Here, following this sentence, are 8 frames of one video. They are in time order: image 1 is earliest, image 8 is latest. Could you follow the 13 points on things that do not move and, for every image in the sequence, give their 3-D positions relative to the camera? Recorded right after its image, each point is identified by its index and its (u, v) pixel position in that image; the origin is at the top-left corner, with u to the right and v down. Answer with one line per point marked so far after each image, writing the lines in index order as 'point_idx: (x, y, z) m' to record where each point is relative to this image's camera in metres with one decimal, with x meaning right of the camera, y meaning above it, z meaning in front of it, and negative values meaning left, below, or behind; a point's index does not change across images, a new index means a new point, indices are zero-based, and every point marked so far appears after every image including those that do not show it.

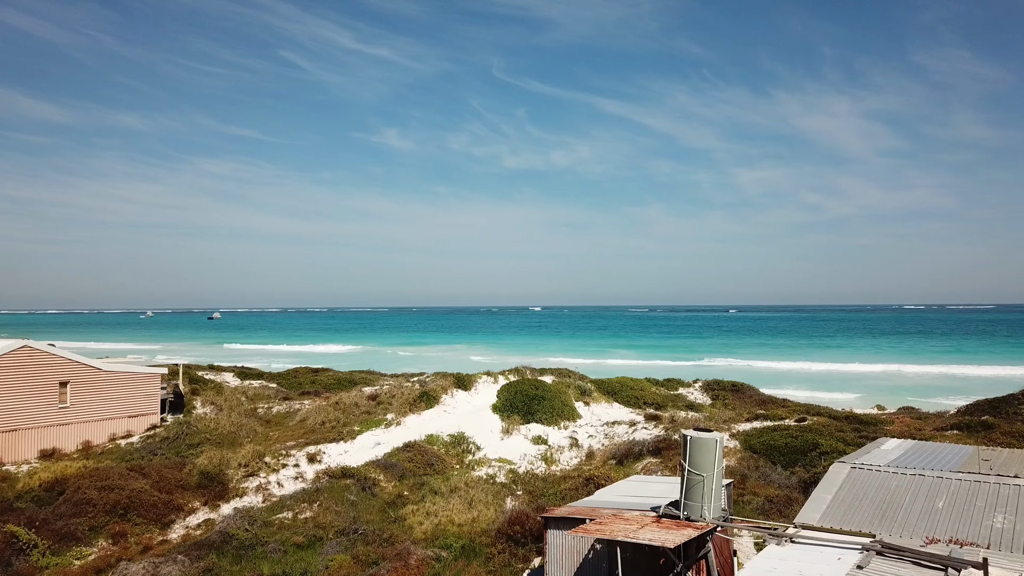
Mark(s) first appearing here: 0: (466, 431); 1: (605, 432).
0: (-1.0, -3.2, +18.2) m
1: (+2.1, -3.3, +18.7) m
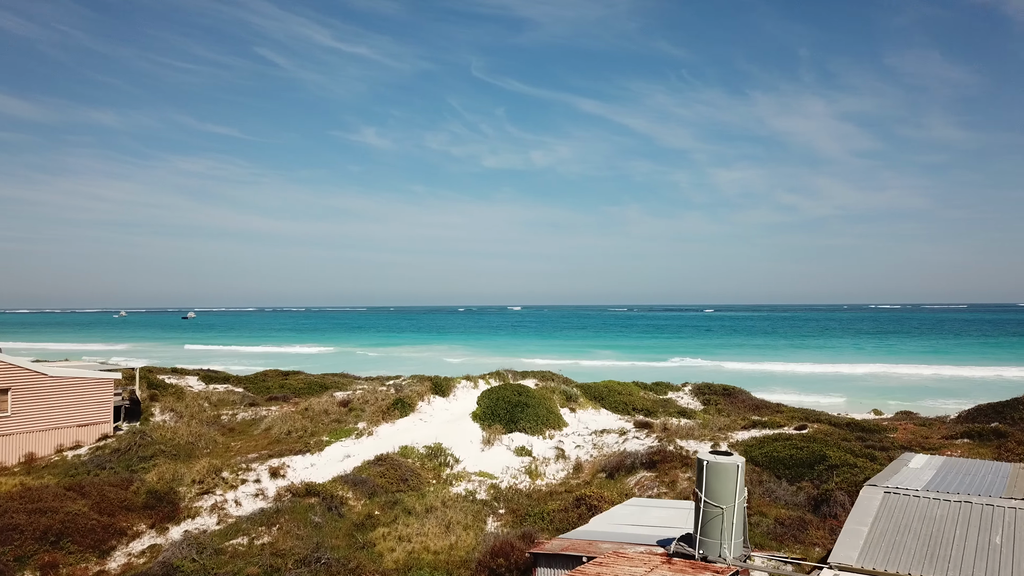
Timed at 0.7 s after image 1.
0: (-1.4, -3.2, +16.8) m
1: (+1.7, -3.3, +17.4) m
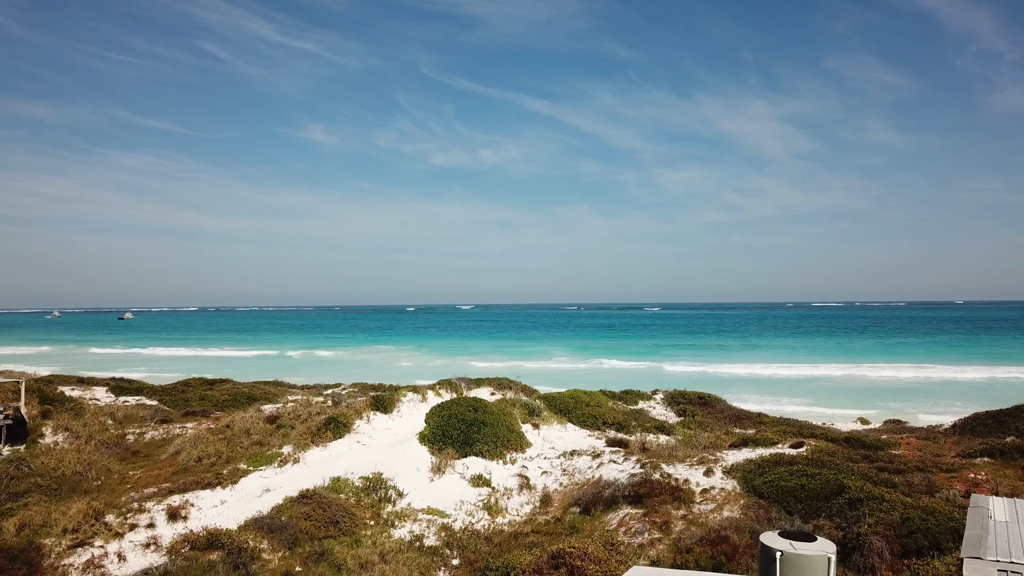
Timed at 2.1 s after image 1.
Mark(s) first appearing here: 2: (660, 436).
0: (-2.2, -3.1, +14.0) m
1: (+0.9, -3.2, +14.8) m
2: (+3.1, -3.1, +17.3) m
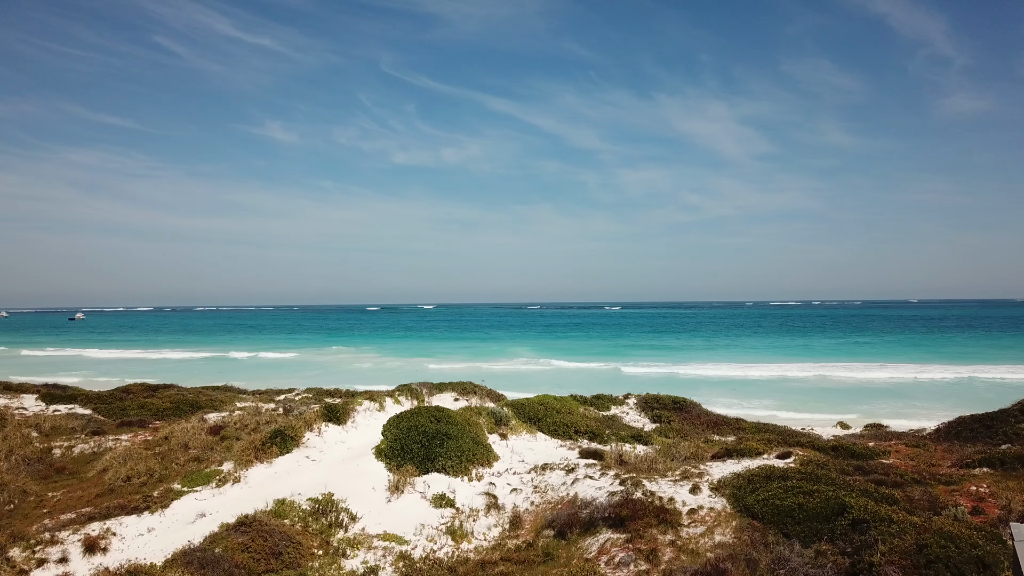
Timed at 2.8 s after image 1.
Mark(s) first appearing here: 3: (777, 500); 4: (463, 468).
0: (-2.7, -3.1, +12.6) m
1: (+0.4, -3.2, +13.4) m
2: (+2.4, -3.1, +16.1) m
3: (+3.7, -3.0, +11.5) m
4: (-0.8, -3.0, +13.7) m
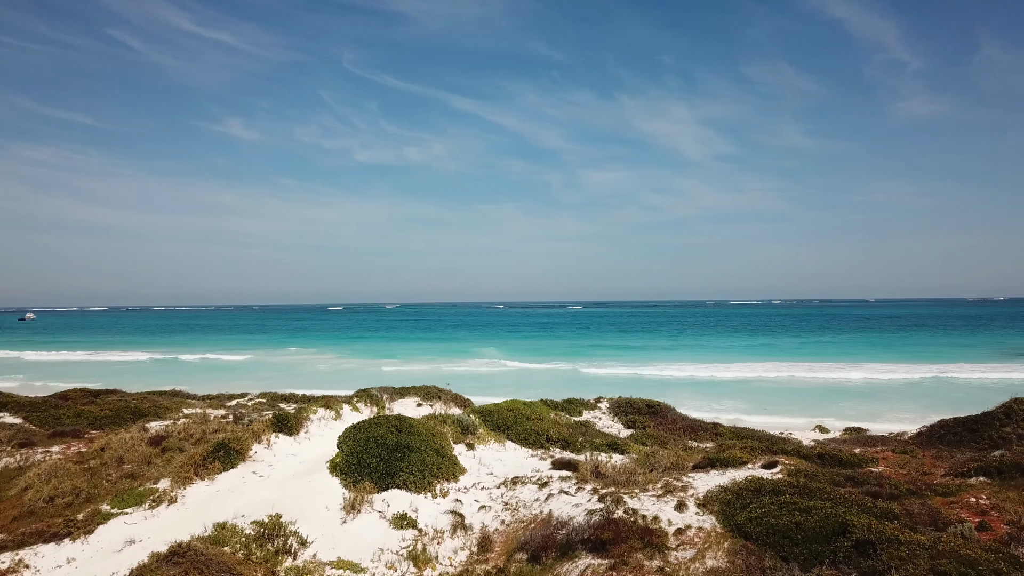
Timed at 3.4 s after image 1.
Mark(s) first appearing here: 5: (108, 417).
0: (-3.1, -3.1, +11.3) m
1: (-0.1, -3.2, +12.3) m
2: (+1.8, -3.1, +15.0) m
3: (+3.3, -2.9, +10.5) m
4: (-1.3, -3.0, +12.5) m
5: (-9.8, -3.1, +20.0) m
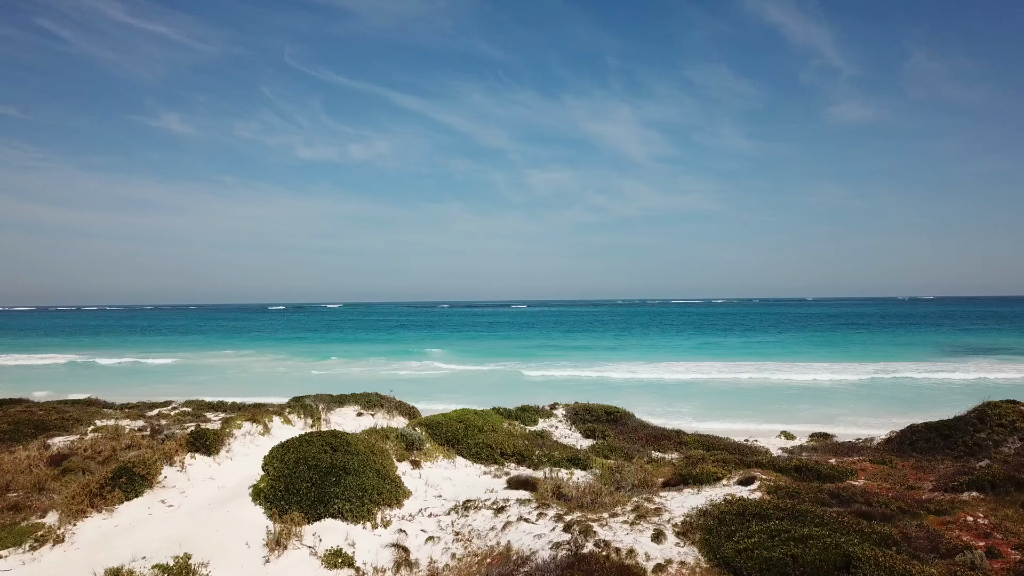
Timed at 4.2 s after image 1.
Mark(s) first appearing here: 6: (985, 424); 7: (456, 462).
0: (-3.7, -3.1, +9.6) m
1: (-0.7, -3.2, +10.8) m
2: (+1.0, -3.0, +13.6) m
3: (+2.8, -2.9, +9.2) m
4: (-1.9, -2.9, +10.8) m
5: (-10.9, -3.1, +17.8) m
6: (+10.1, -2.9, +17.5) m
7: (-0.9, -2.9, +13.8) m
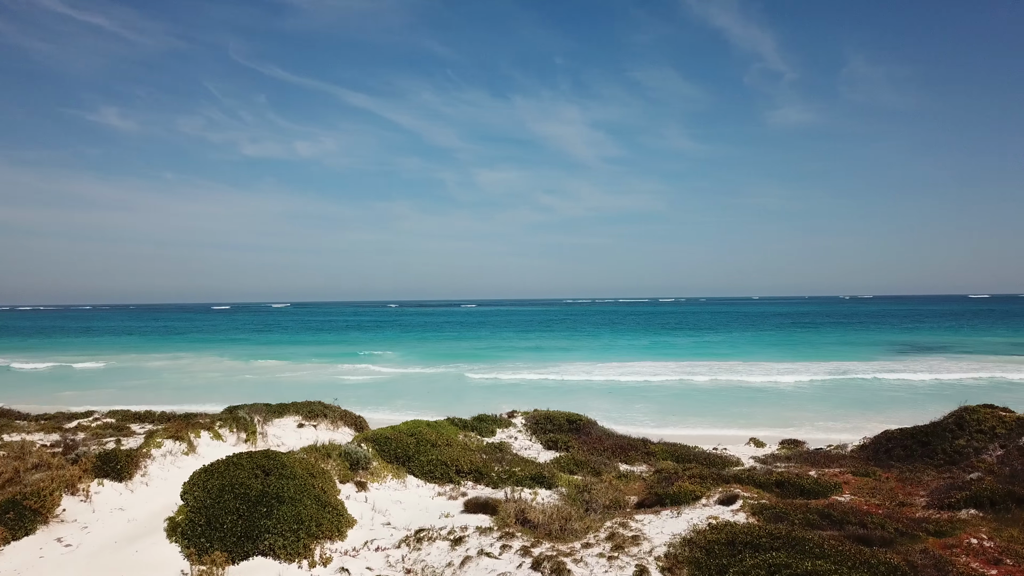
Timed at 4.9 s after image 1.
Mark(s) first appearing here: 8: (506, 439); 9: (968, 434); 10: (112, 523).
0: (-4.0, -3.1, +8.0) m
1: (-1.2, -3.2, +9.3) m
2: (+0.4, -3.0, +12.3) m
3: (+2.4, -2.9, +8.0) m
4: (-2.4, -2.9, +9.3) m
5: (-11.8, -3.1, +15.7) m
6: (+9.2, -2.9, +16.7) m
7: (-1.6, -2.9, +12.4) m
8: (-0.1, -3.0, +16.2) m
9: (+9.1, -2.9, +16.5) m
10: (-4.8, -2.8, +9.8) m
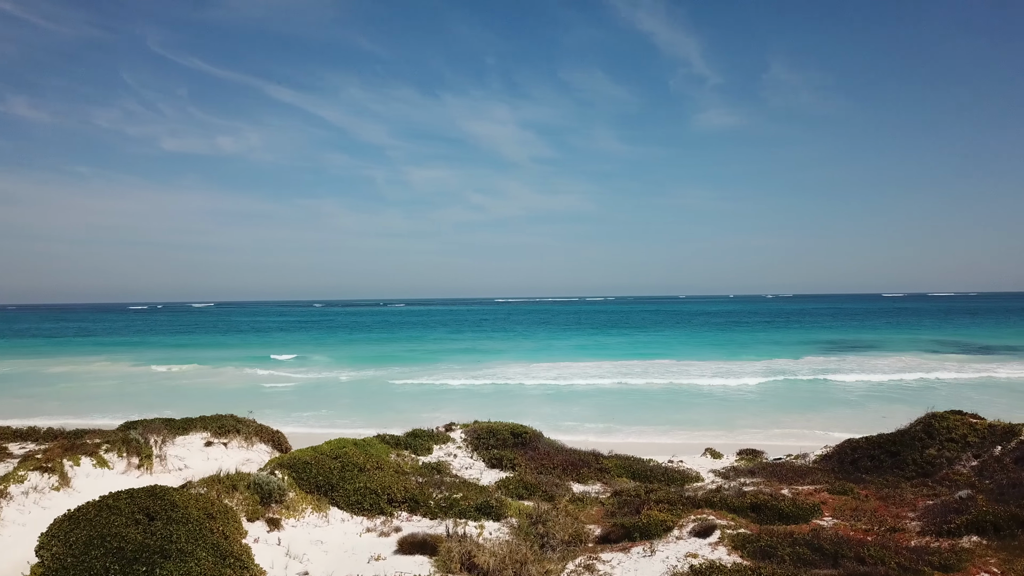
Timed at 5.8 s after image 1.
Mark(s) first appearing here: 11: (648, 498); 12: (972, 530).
0: (-4.4, -3.1, +5.8) m
1: (-1.7, -3.1, +7.4) m
2: (-0.3, -3.0, +10.5) m
3: (+2.1, -2.9, +6.4) m
4: (-2.9, -2.9, +7.4) m
5: (-12.8, -3.1, +12.9) m
6: (+8.0, -2.9, +15.7) m
7: (-2.3, -2.9, +10.5) m
8: (-1.2, -3.0, +14.4) m
9: (+8.0, -2.9, +15.4) m
10: (-5.3, -2.8, +7.7) m
11: (+2.1, -3.1, +12.1) m
12: (+5.8, -3.0, +10.4) m
